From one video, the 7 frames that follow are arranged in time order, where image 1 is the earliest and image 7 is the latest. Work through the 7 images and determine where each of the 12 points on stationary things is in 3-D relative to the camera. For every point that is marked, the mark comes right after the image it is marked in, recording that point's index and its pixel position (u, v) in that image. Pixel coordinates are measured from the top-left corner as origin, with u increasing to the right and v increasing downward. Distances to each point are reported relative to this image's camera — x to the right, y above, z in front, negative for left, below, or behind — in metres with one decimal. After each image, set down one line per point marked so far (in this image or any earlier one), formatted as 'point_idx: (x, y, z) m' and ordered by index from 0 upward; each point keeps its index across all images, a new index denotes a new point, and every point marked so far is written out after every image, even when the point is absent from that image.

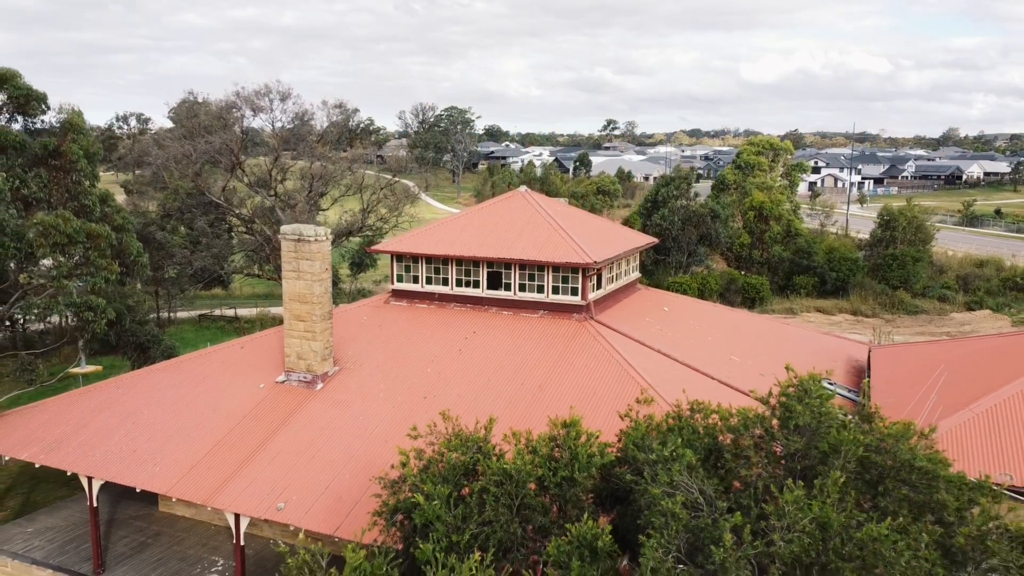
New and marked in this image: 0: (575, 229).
0: (+1.0, +0.9, +13.1) m
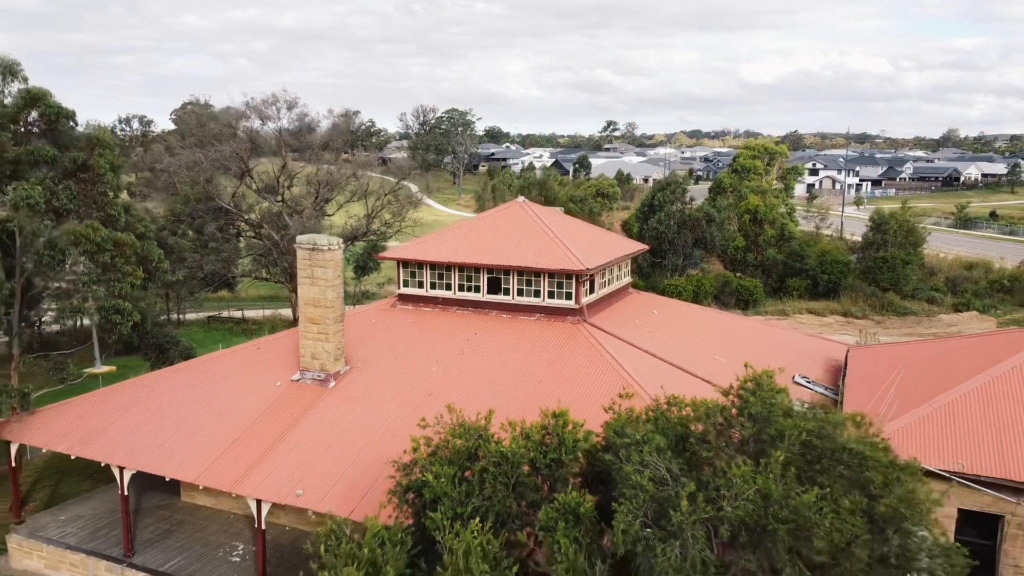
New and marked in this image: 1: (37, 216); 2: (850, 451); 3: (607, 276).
0: (+1.0, +0.9, +14.0) m
1: (-7.6, +1.1, +12.9) m
2: (+2.4, -1.2, +5.8) m
3: (+1.7, +0.2, +14.3) m
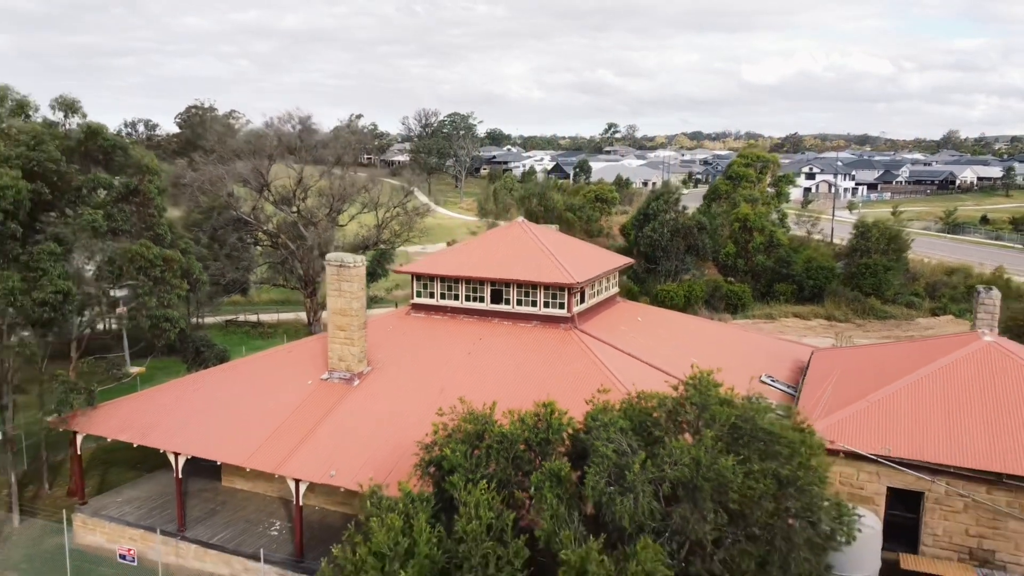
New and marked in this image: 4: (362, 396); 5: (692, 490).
0: (+1.0, +0.7, +15.9) m
1: (-7.6, +0.9, +14.8) m
2: (+2.4, -1.4, +7.6) m
3: (+1.7, 0.0, +16.2) m
4: (-2.5, -1.8, +13.5) m
5: (+1.6, -1.8, +7.2) m
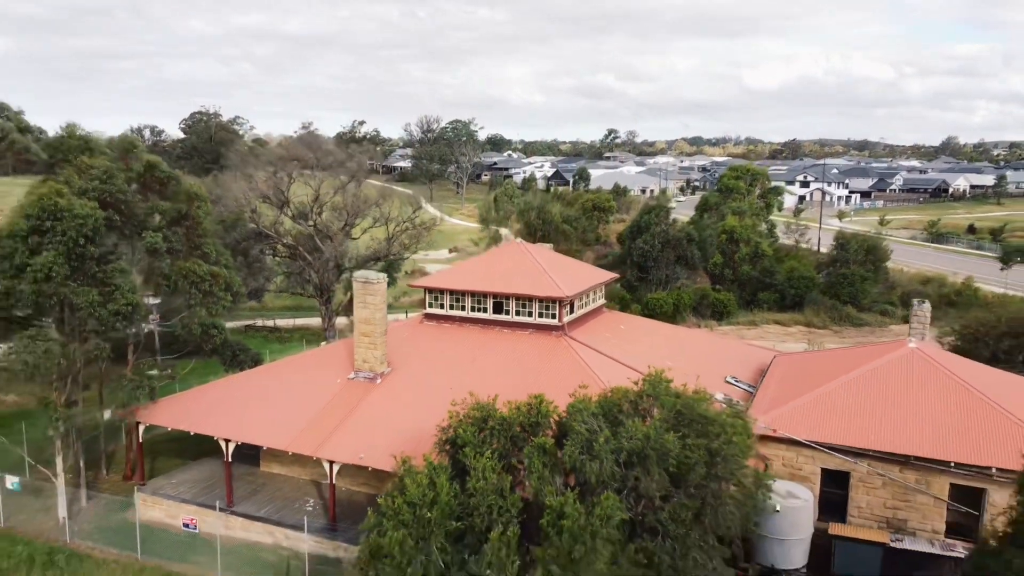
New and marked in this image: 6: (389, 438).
0: (+1.0, +0.4, +18.3) m
1: (-7.6, +0.7, +17.3) m
2: (+2.4, -1.6, +10.1) m
3: (+1.7, -0.3, +18.6) m
4: (-2.5, -2.0, +15.9) m
5: (+1.6, -2.0, +9.6) m
6: (-2.2, -2.7, +14.3) m
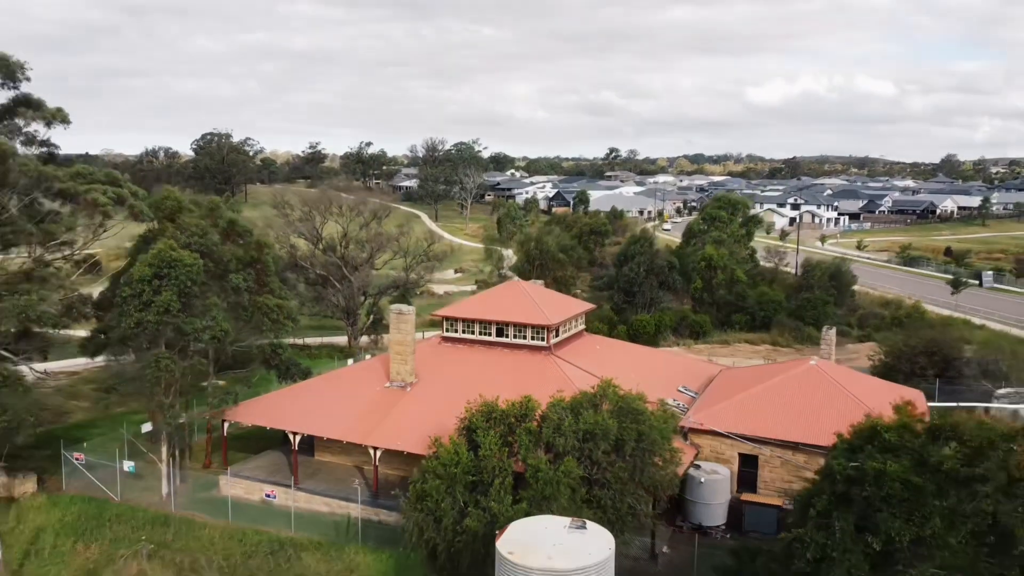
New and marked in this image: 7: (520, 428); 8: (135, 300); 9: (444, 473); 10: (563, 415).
0: (+1.0, -0.4, +23.4) m
1: (-7.6, -0.2, +22.4) m
2: (+2.3, -2.3, +15.1) m
3: (+1.6, -1.1, +23.6) m
4: (-2.6, -2.8, +20.9) m
5: (+1.5, -2.7, +14.6) m
6: (-2.2, -3.4, +19.4) m
7: (+0.1, -2.6, +15.1) m
8: (-9.4, -0.3, +20.0) m
9: (-1.2, -3.3, +14.3) m
10: (+1.0, -2.4, +15.1) m
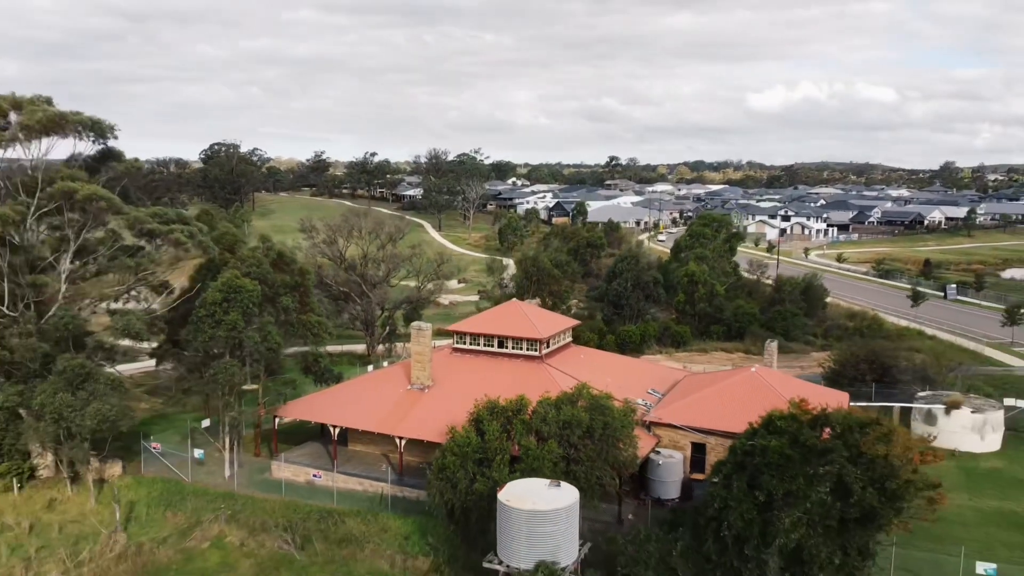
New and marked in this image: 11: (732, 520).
0: (+0.9, -1.1, +28.3) m
1: (-7.7, -0.8, +27.2) m
2: (+2.3, -2.9, +19.9) m
3: (+1.6, -1.8, +28.5) m
4: (-2.6, -3.5, +25.8) m
5: (+1.5, -3.3, +19.5) m
6: (-2.3, -4.1, +24.2) m
7: (+0.1, -3.3, +19.9) m
8: (-9.4, -1.0, +24.9) m
9: (-1.3, -3.9, +19.1) m
10: (+0.9, -3.0, +19.9) m
11: (+4.3, -4.5, +15.8) m
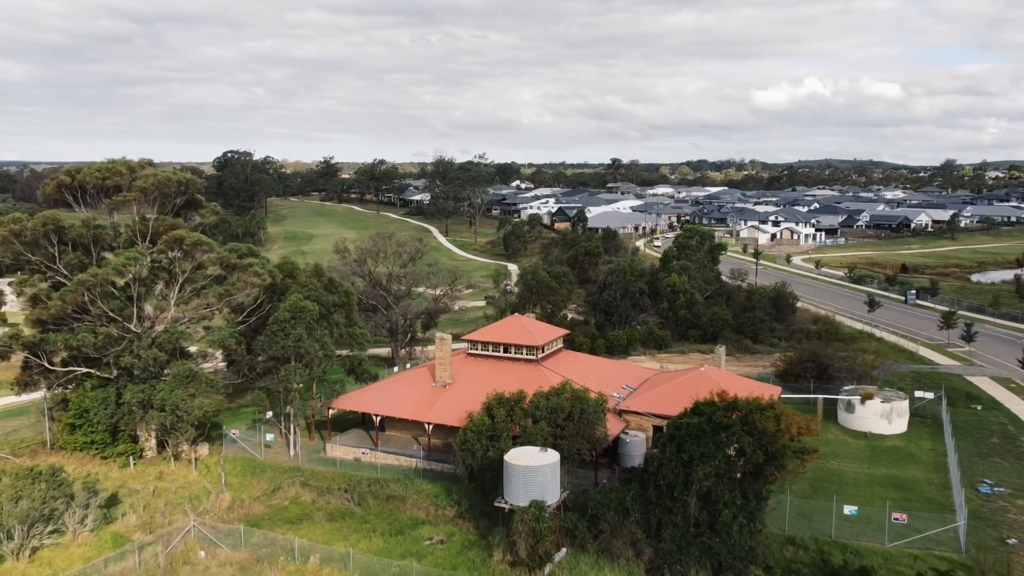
0: (+1.0, -1.9, +35.4) m
1: (-7.6, -1.6, +34.5) m
2: (+2.3, -3.7, +27.1) m
3: (+1.7, -2.5, +35.7) m
4: (-2.5, -4.3, +33.0) m
5: (+1.5, -4.1, +26.7) m
6: (-2.2, -4.9, +31.4) m
7: (+0.2, -4.0, +27.1) m
8: (-9.3, -1.8, +32.2) m
9: (-1.2, -4.7, +26.4) m
10: (+1.0, -3.8, +27.1) m
11: (+4.4, -5.3, +23.0) m
